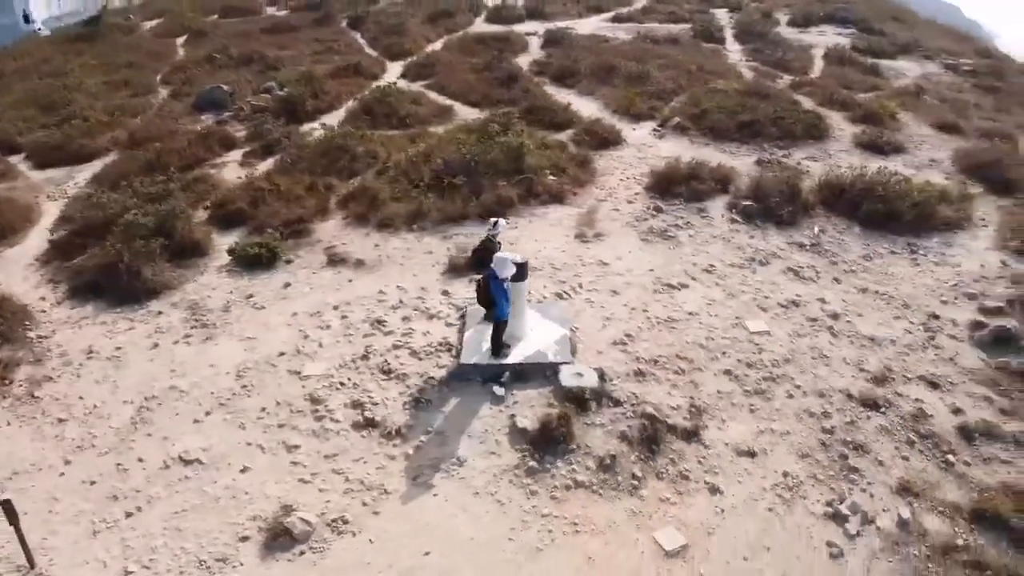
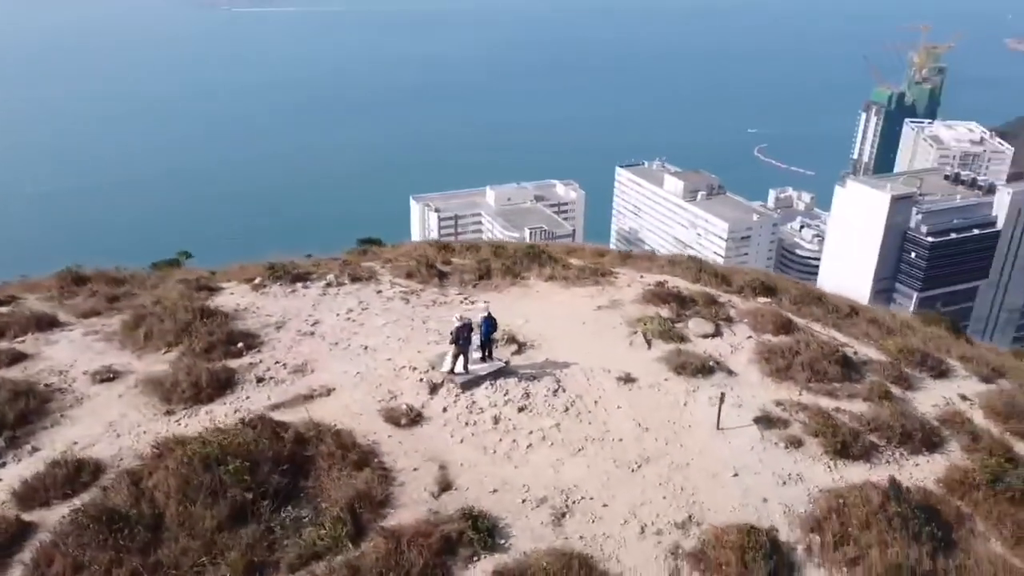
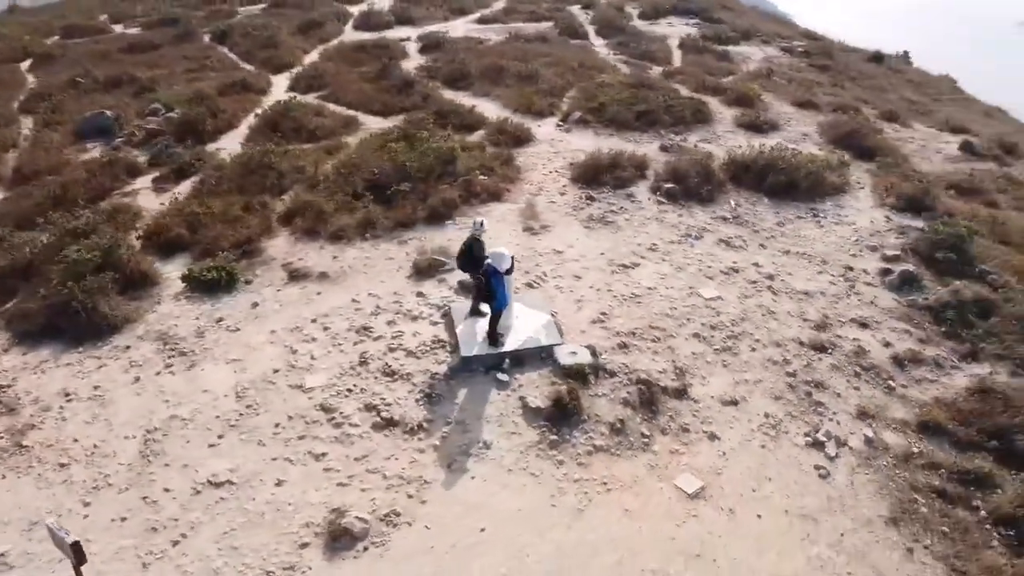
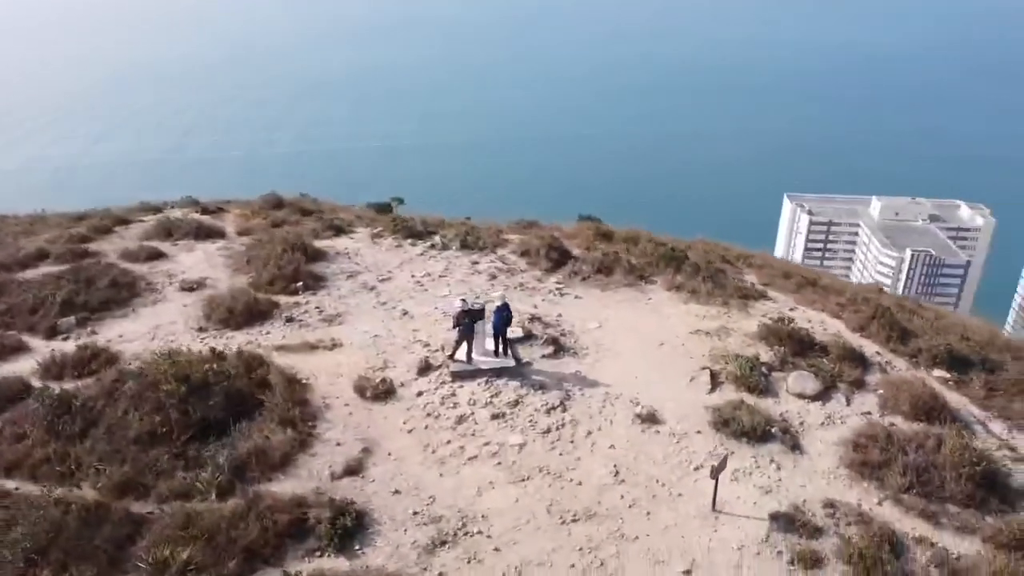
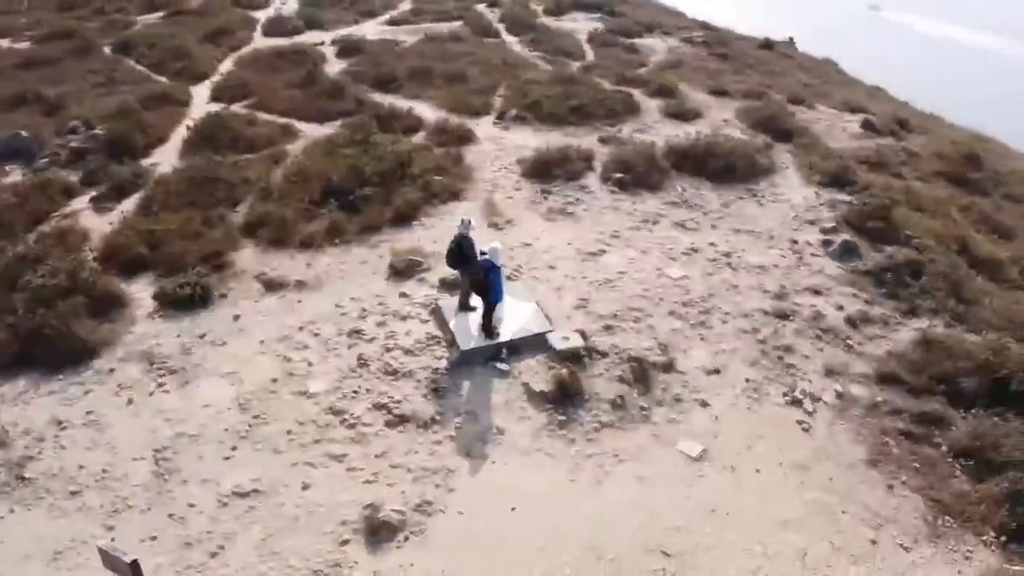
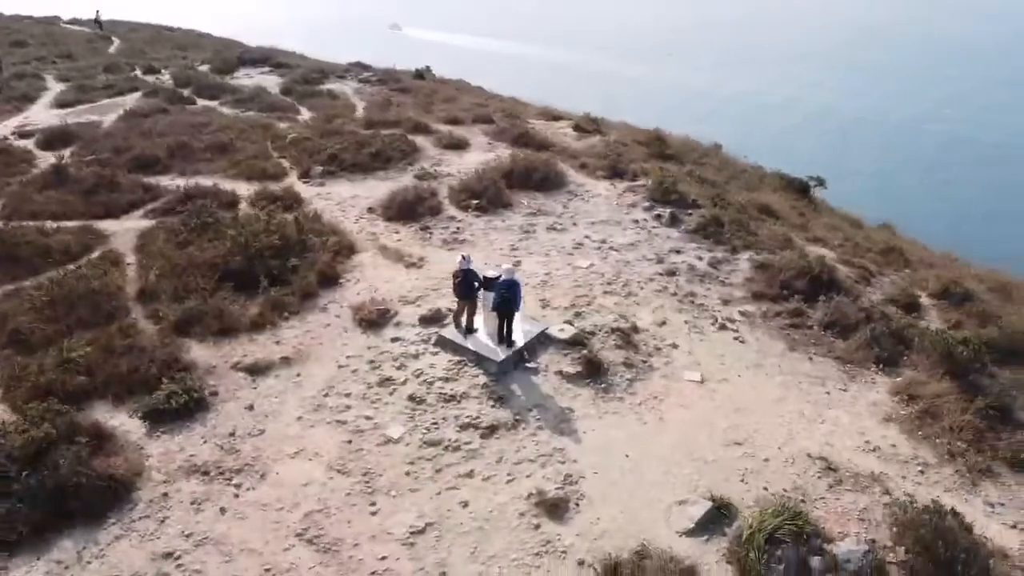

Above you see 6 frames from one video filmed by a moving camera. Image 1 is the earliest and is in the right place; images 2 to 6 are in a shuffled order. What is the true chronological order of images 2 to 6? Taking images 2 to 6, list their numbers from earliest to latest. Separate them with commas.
3, 5, 6, 4, 2
